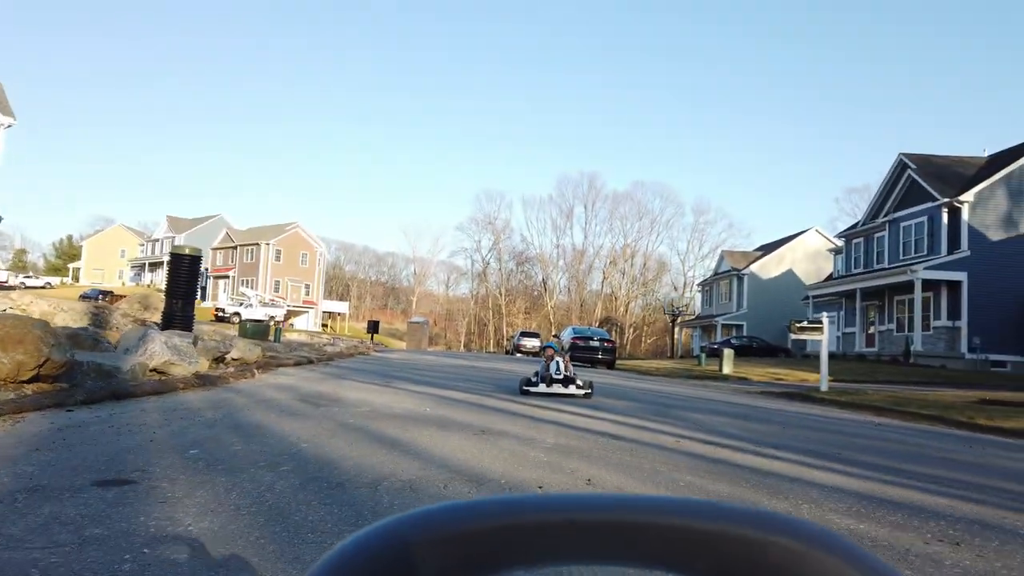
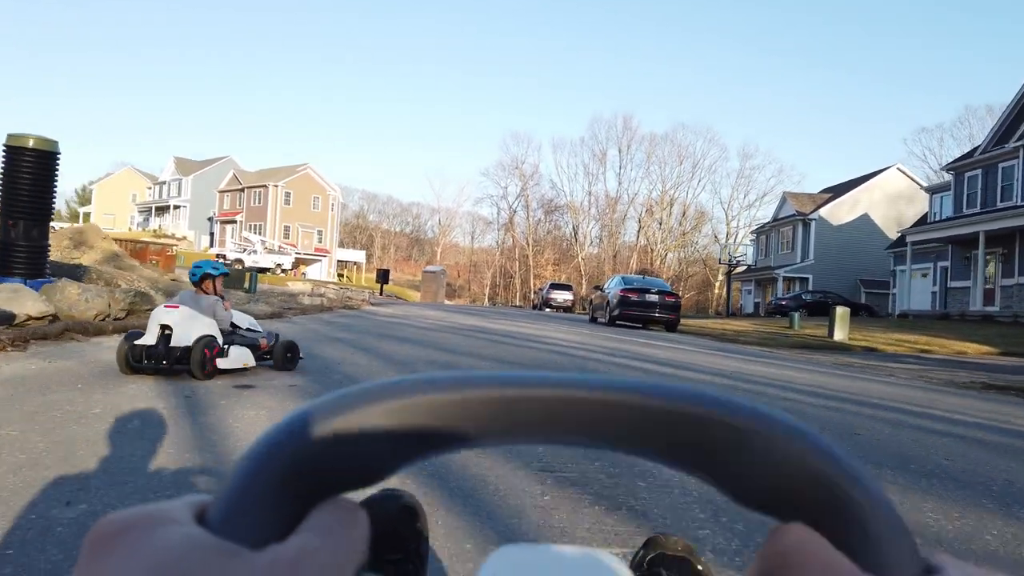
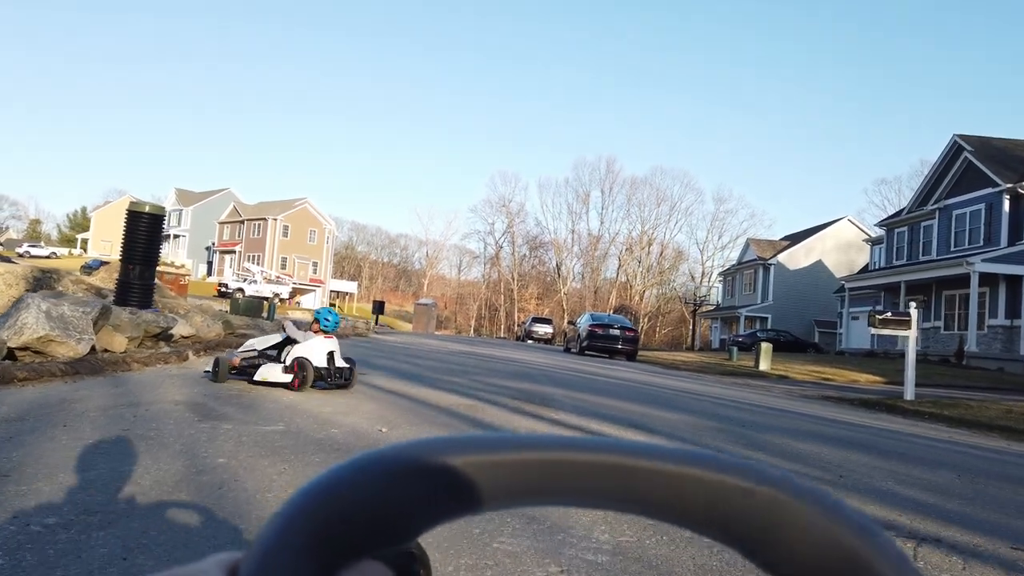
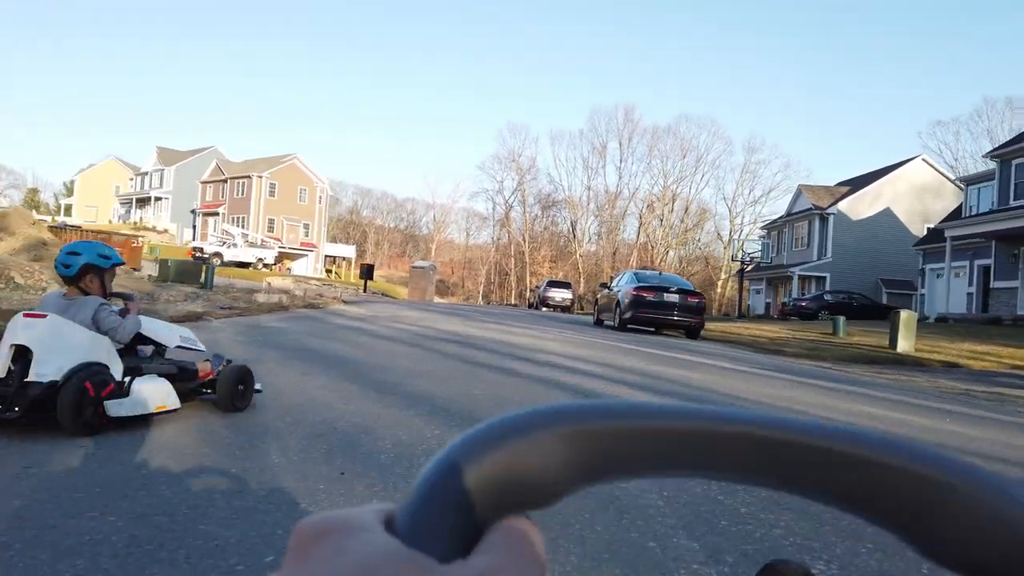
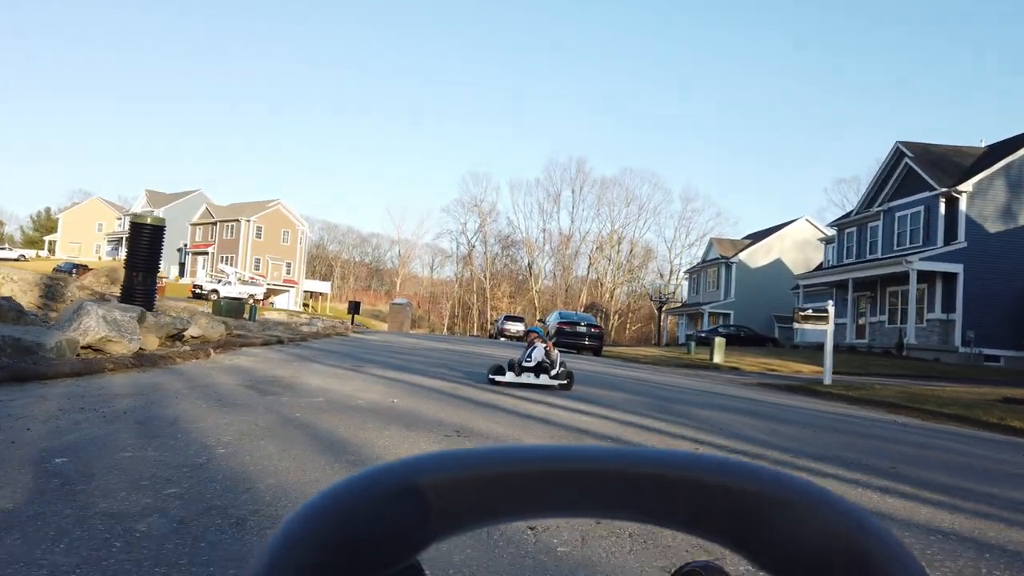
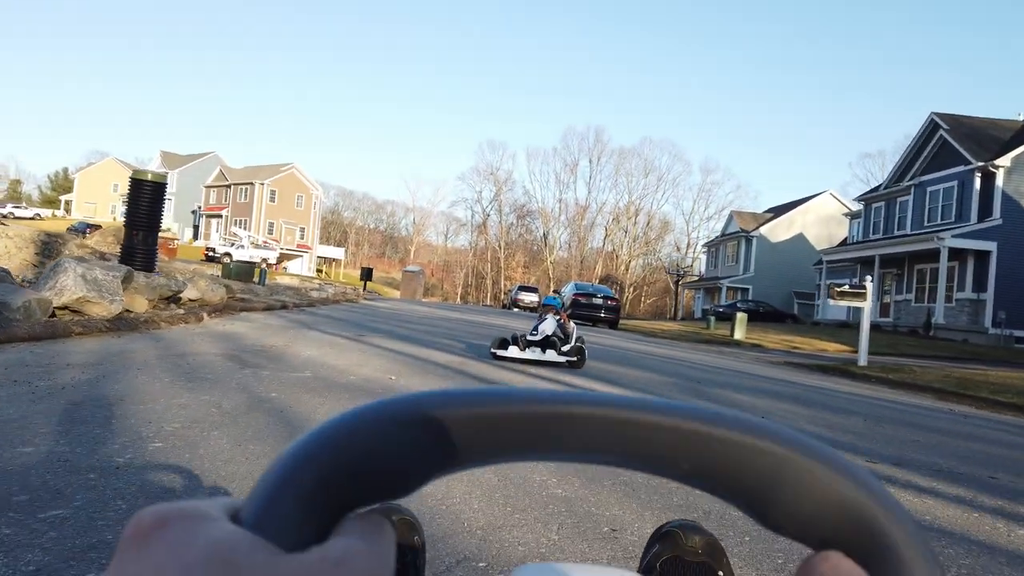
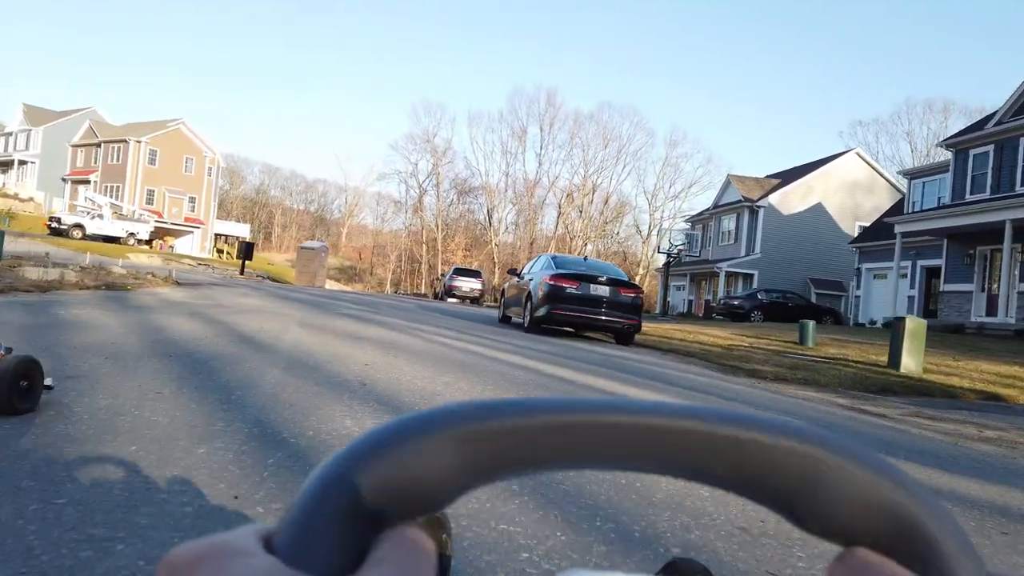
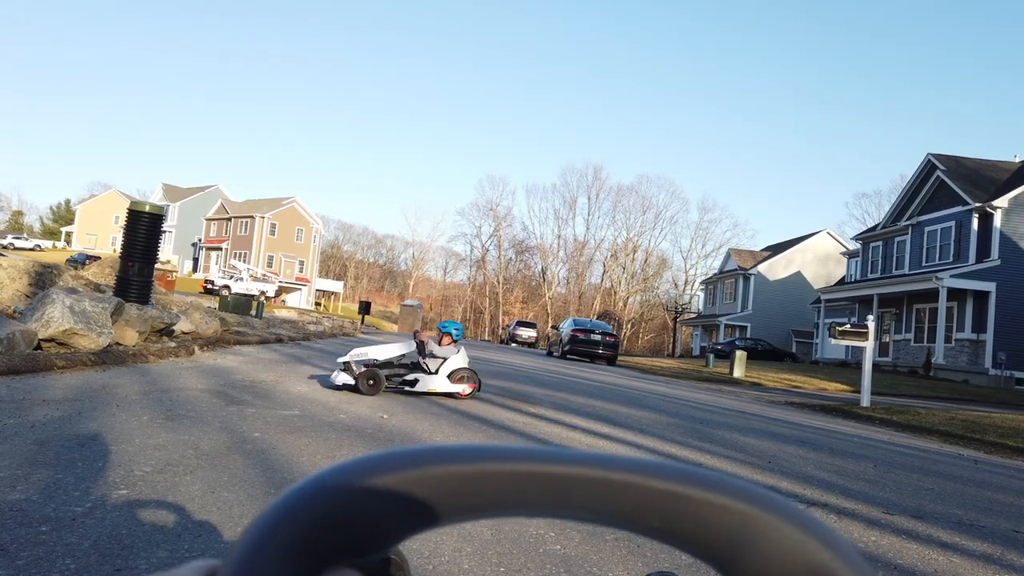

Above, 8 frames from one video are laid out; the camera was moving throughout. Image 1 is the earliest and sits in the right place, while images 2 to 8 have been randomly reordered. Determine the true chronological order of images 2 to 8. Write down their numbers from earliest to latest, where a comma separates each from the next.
5, 6, 8, 3, 2, 4, 7
